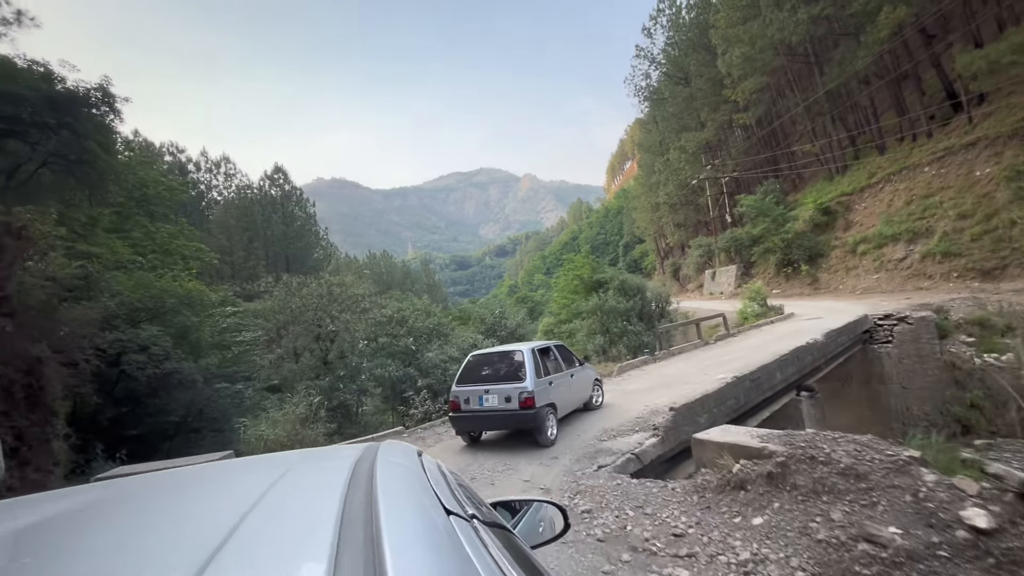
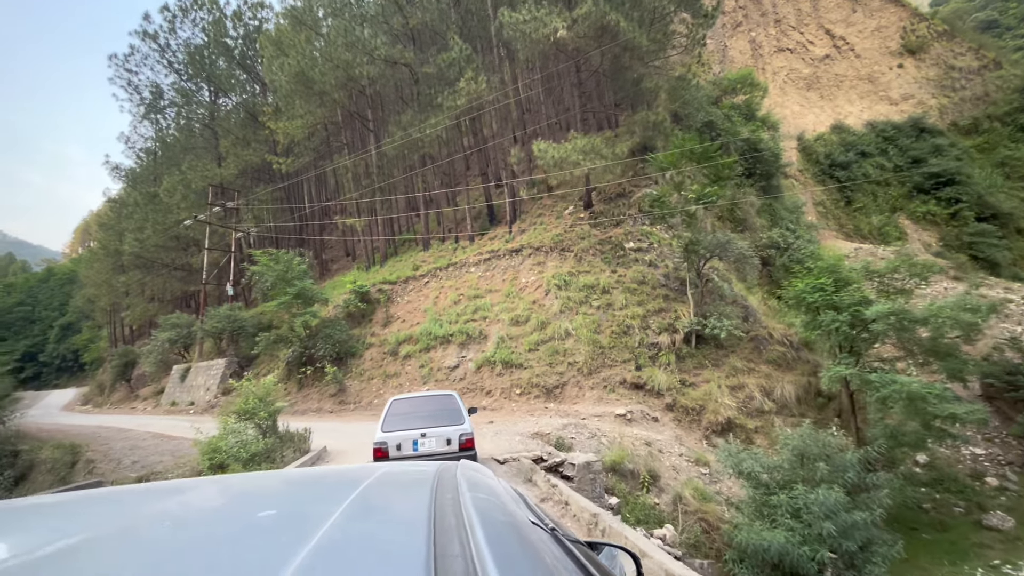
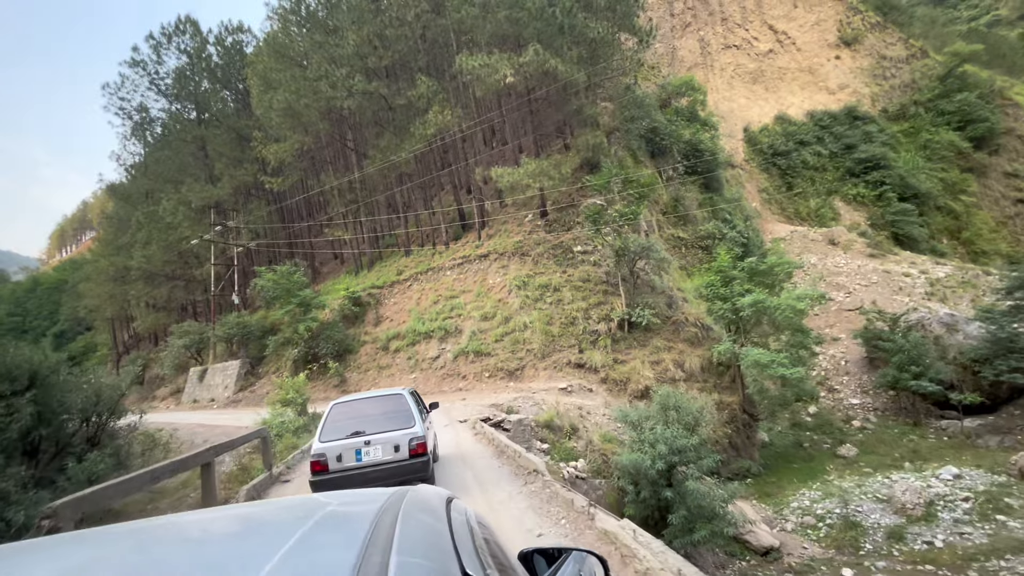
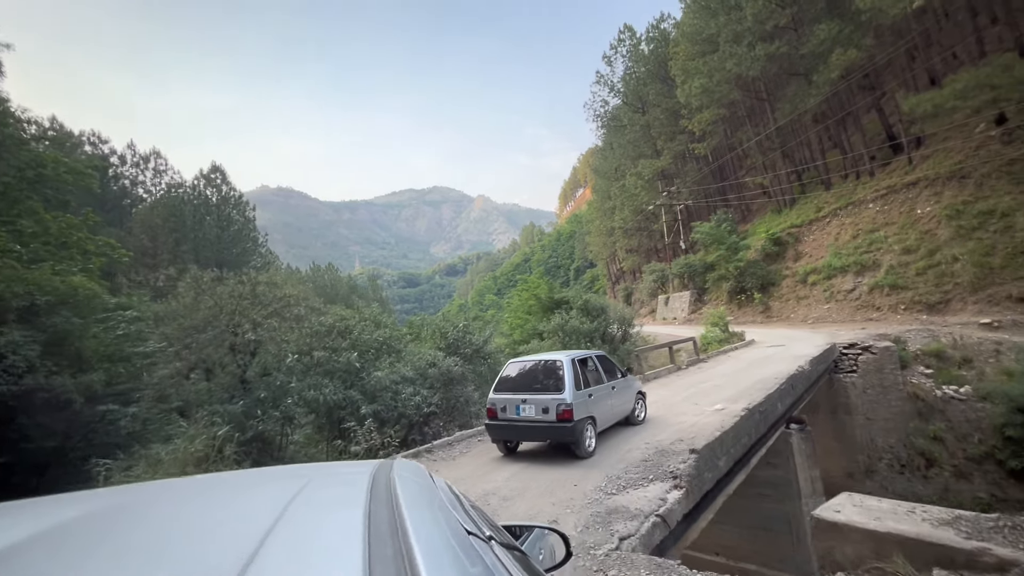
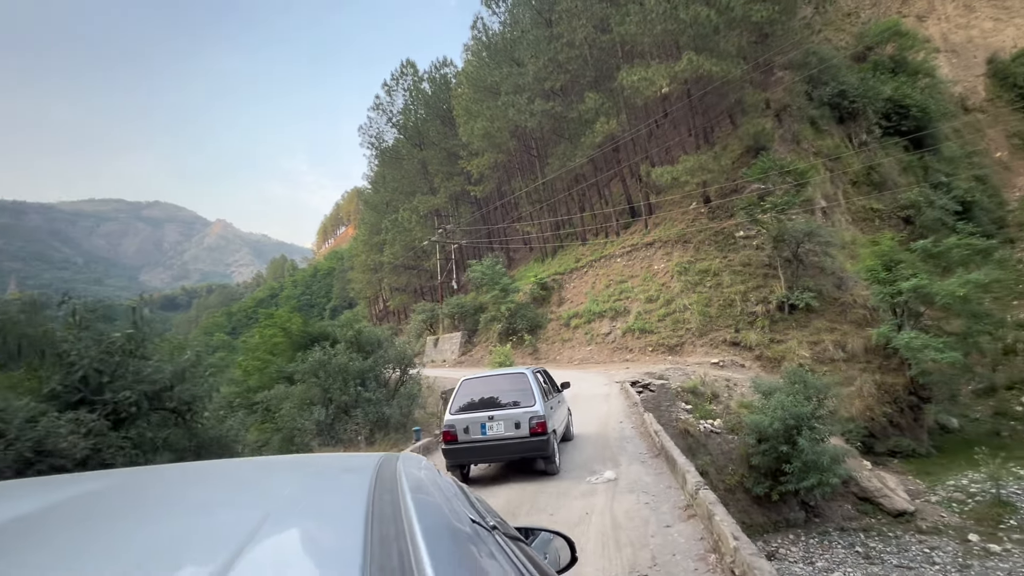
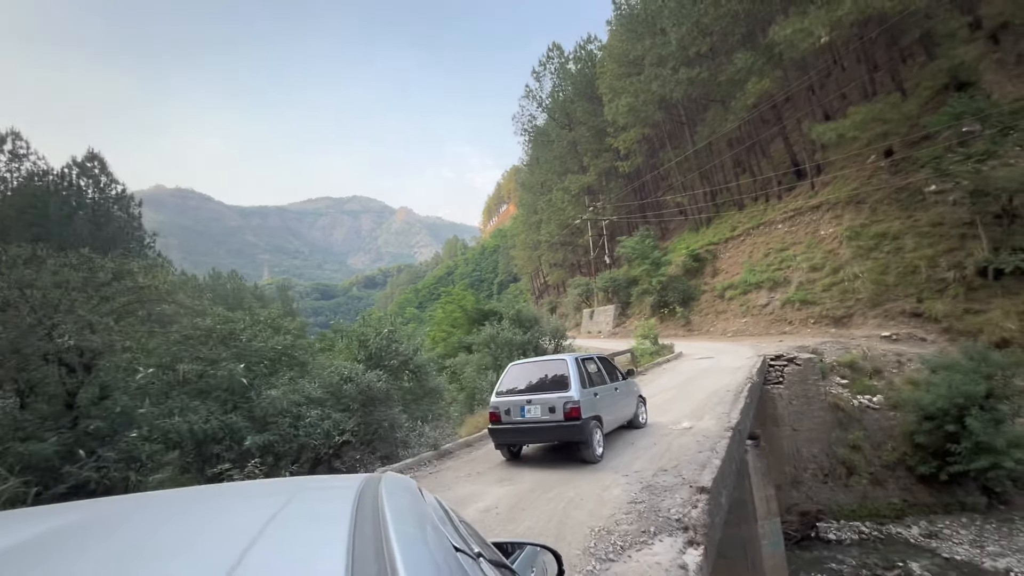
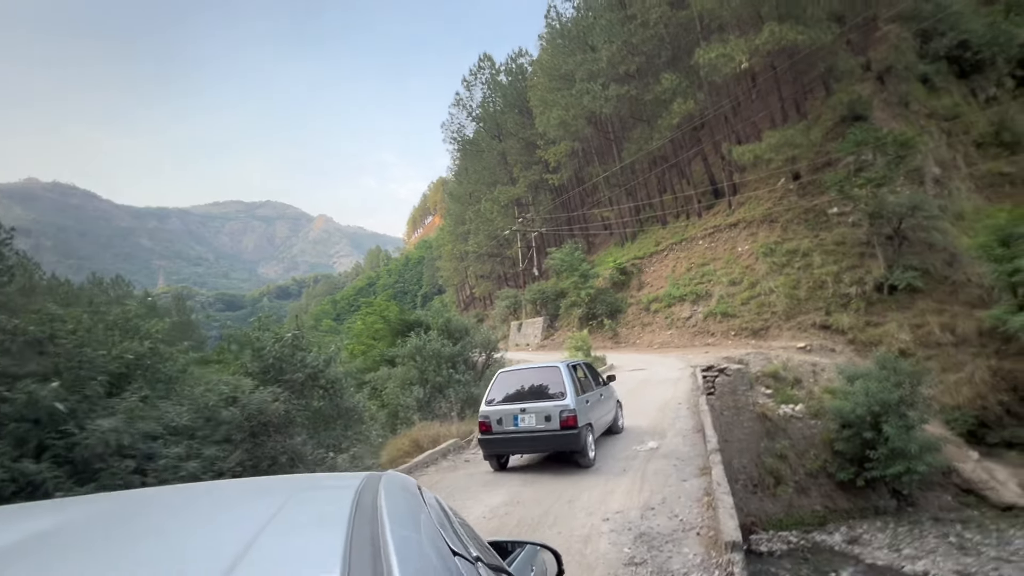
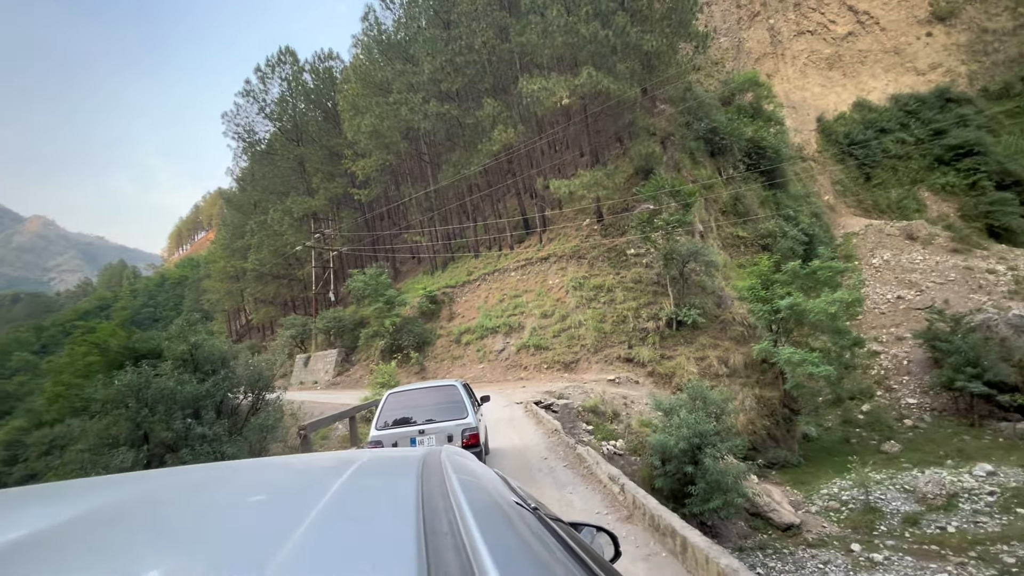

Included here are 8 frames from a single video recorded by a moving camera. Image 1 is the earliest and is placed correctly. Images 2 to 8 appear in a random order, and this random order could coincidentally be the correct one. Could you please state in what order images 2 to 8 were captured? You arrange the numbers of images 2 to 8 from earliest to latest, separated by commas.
4, 6, 7, 5, 8, 3, 2
